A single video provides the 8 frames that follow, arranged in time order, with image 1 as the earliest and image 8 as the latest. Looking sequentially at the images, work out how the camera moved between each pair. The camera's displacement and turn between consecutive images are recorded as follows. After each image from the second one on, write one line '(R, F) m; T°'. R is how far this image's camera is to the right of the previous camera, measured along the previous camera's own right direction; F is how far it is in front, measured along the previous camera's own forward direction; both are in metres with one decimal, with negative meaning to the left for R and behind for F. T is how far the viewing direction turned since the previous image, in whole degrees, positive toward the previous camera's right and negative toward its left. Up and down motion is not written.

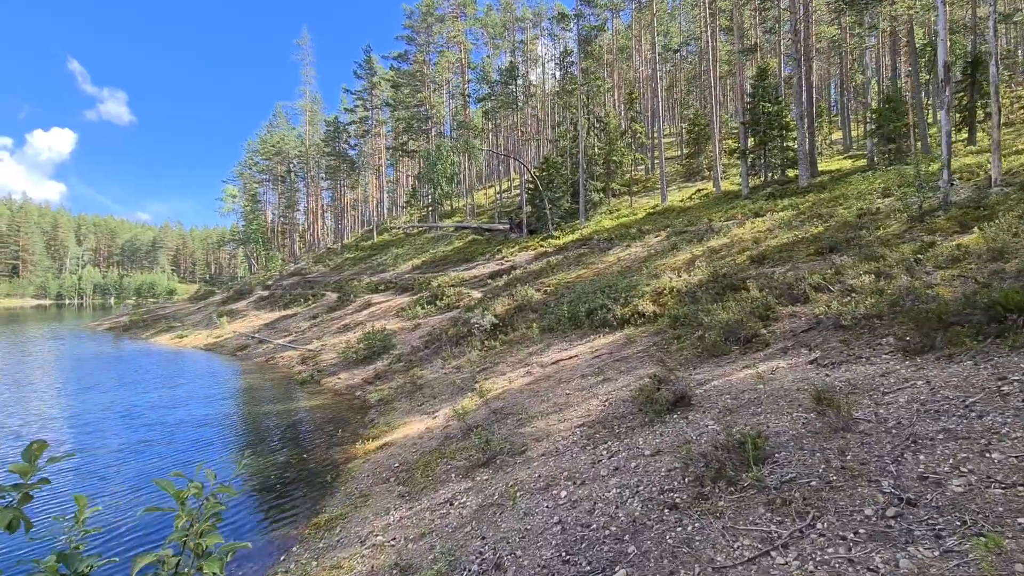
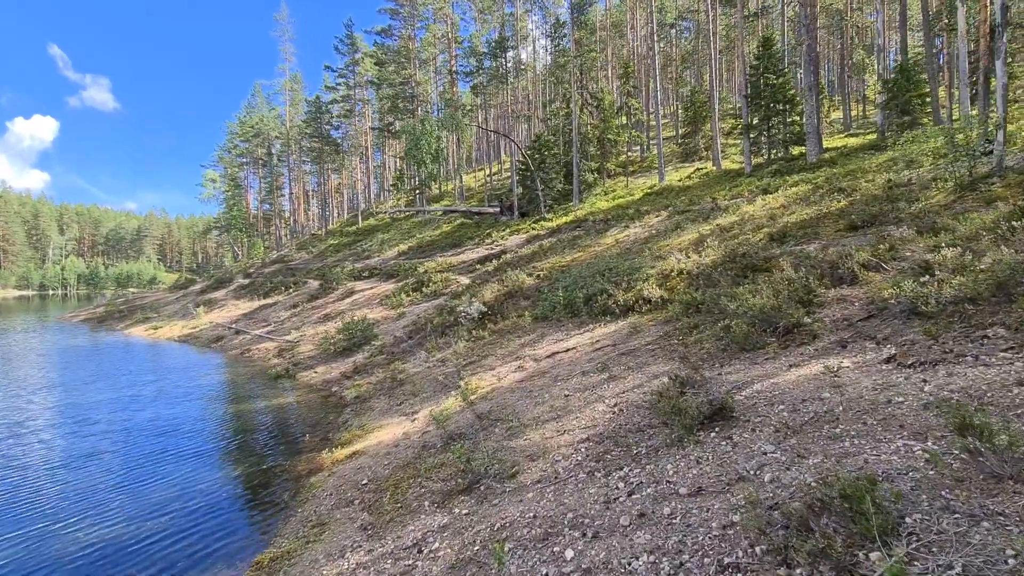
(+0.1, +1.5) m; +1°
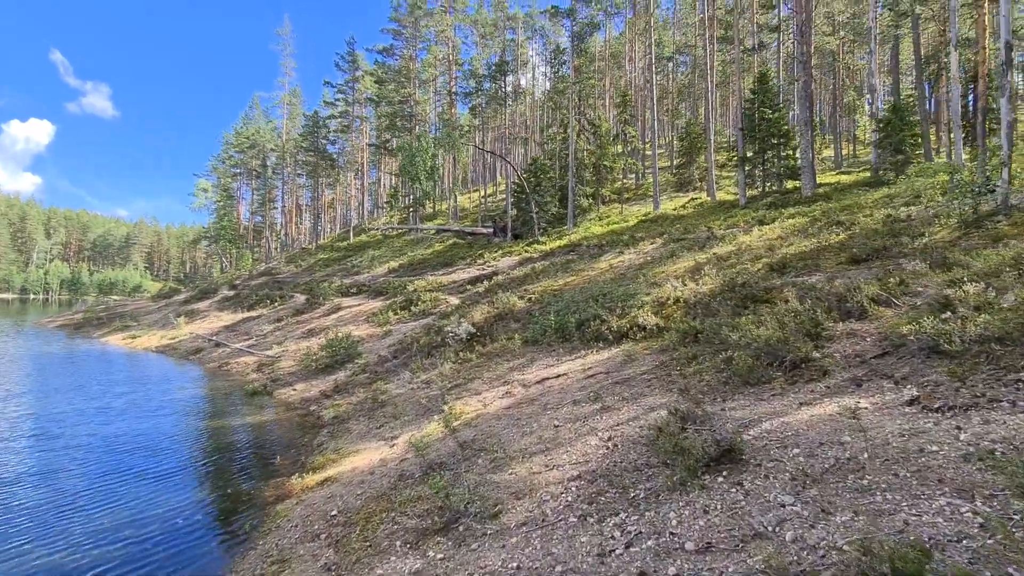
(0.0, +0.4) m; +1°
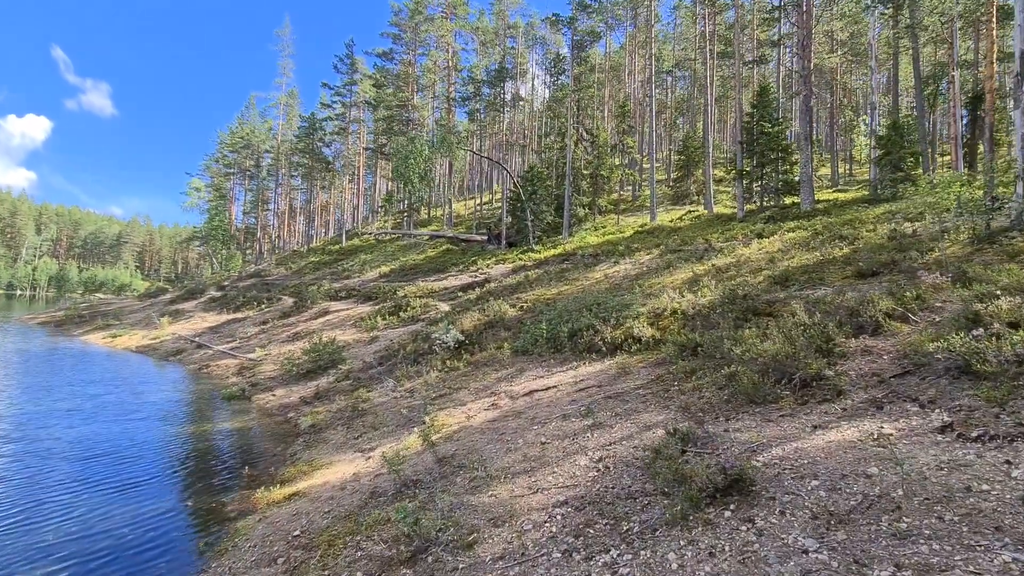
(+0.1, +0.5) m; +1°
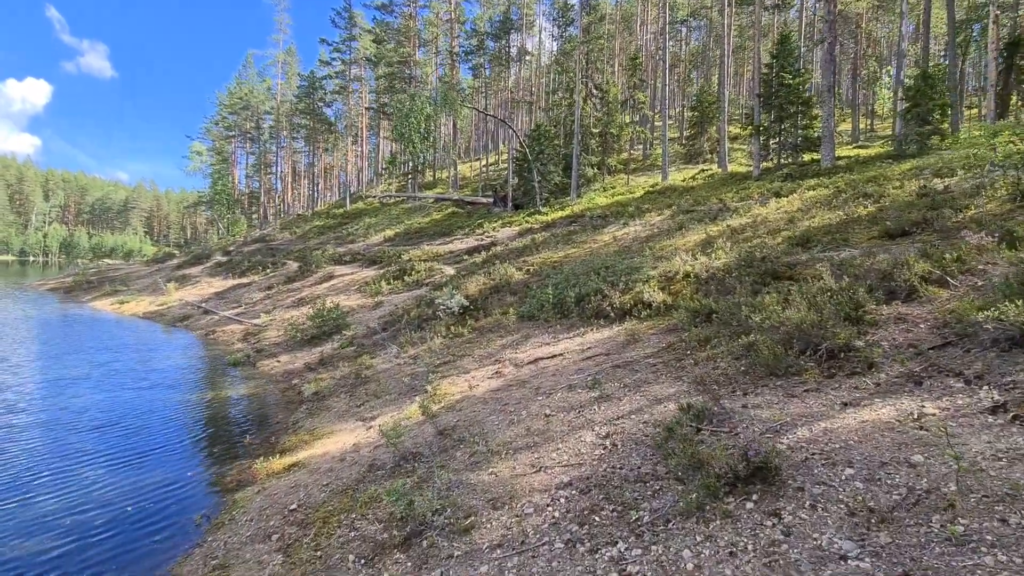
(+0.1, +0.5) m; -1°
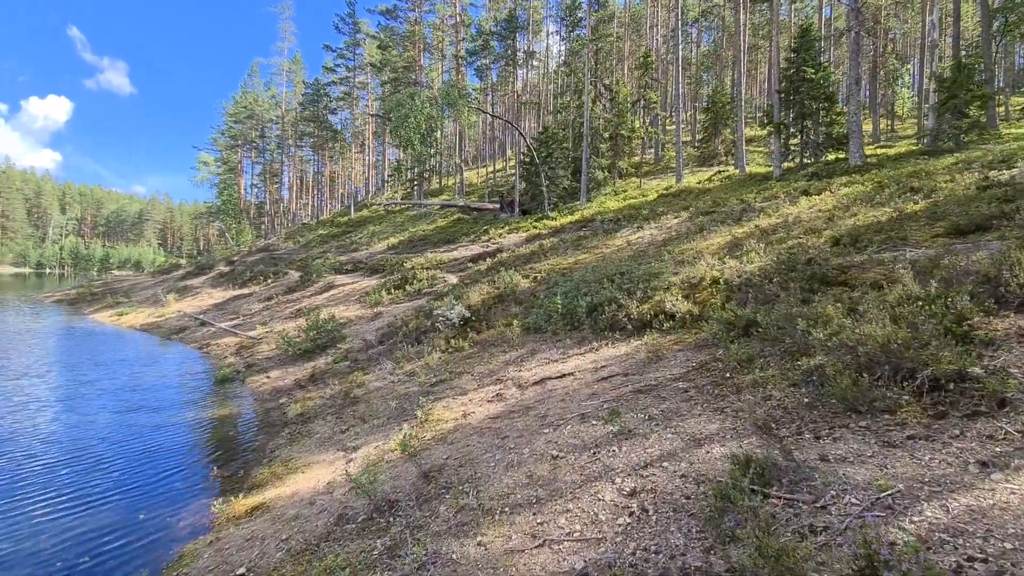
(+0.1, +1.2) m; -1°
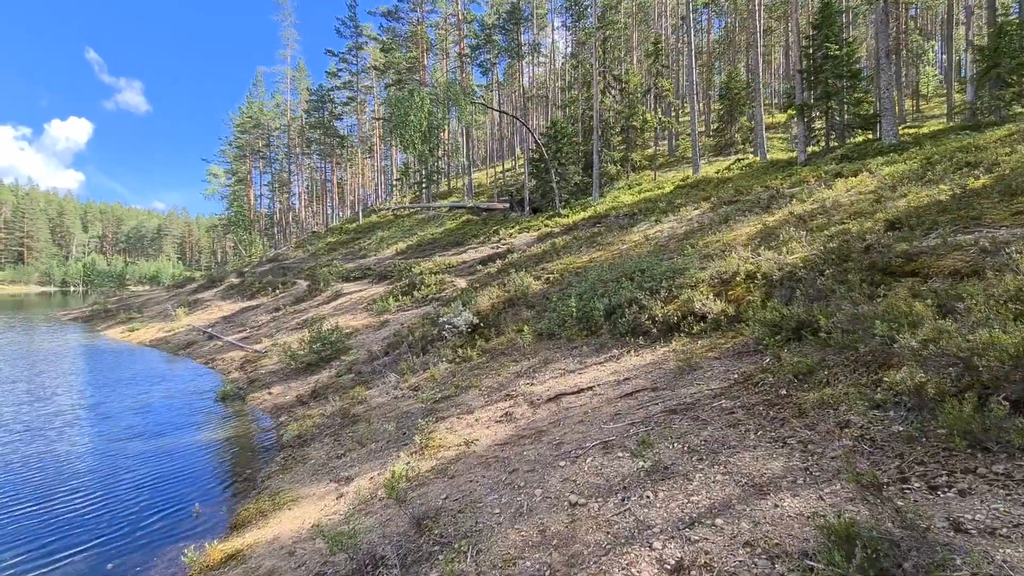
(+0.1, +1.0) m; -2°
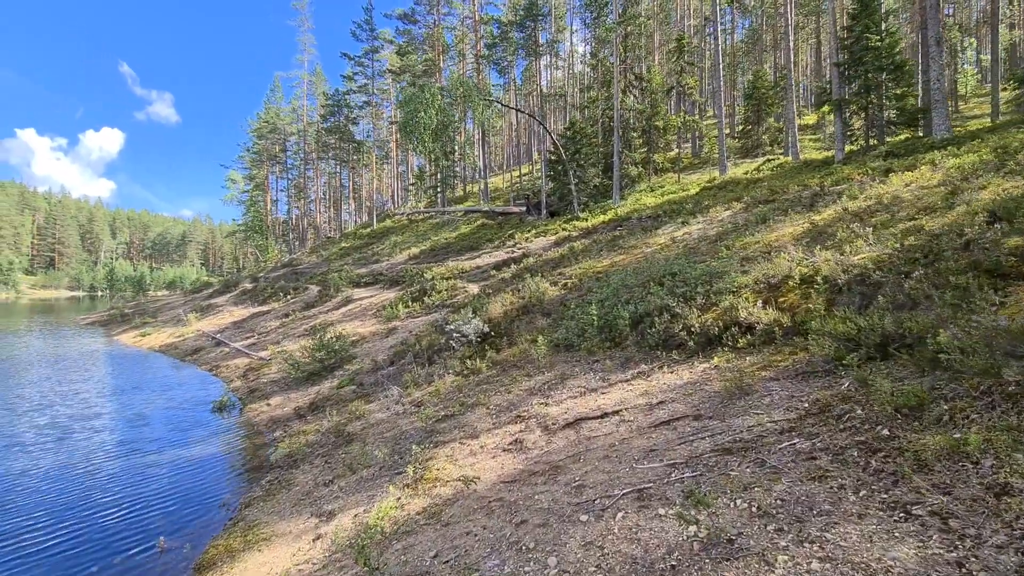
(+0.1, +1.1) m; -2°
